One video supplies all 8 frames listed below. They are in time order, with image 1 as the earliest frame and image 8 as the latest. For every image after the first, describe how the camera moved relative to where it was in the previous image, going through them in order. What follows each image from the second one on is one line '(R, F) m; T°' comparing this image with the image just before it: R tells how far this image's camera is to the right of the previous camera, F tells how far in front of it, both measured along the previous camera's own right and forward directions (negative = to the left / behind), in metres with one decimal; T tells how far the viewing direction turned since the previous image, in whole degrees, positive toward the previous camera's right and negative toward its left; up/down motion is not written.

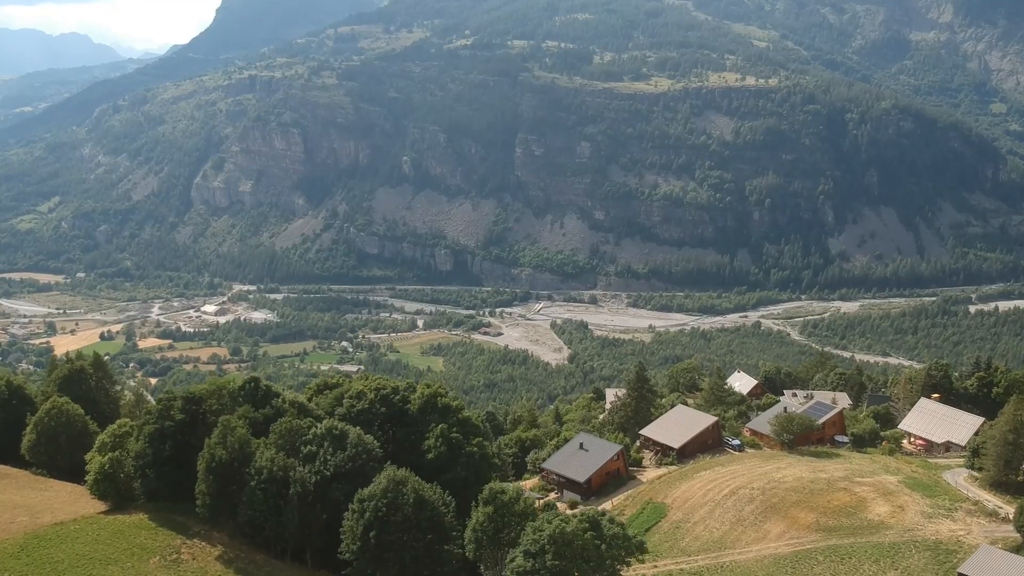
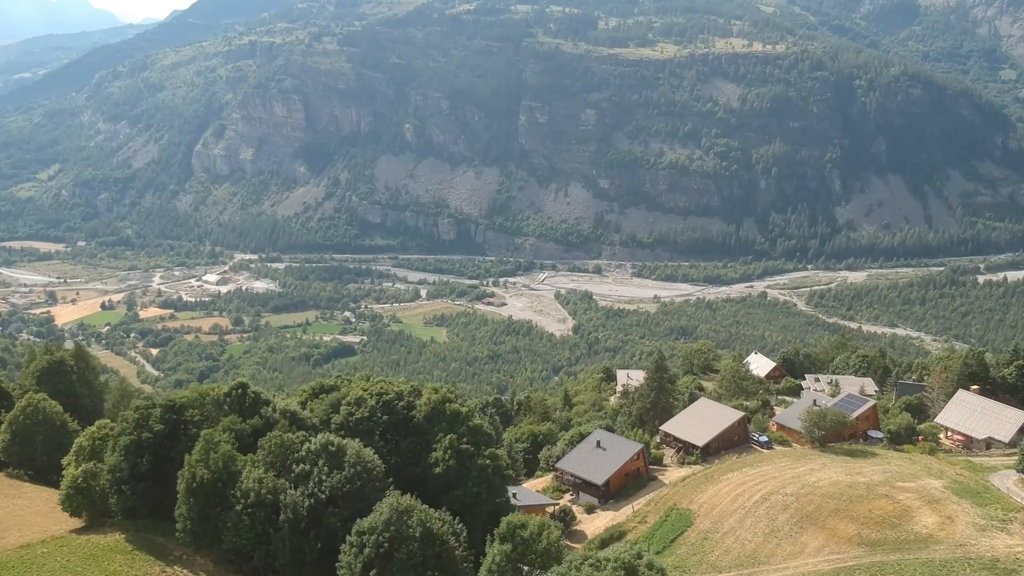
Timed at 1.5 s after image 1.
(-0.5, +4.5) m; 0°
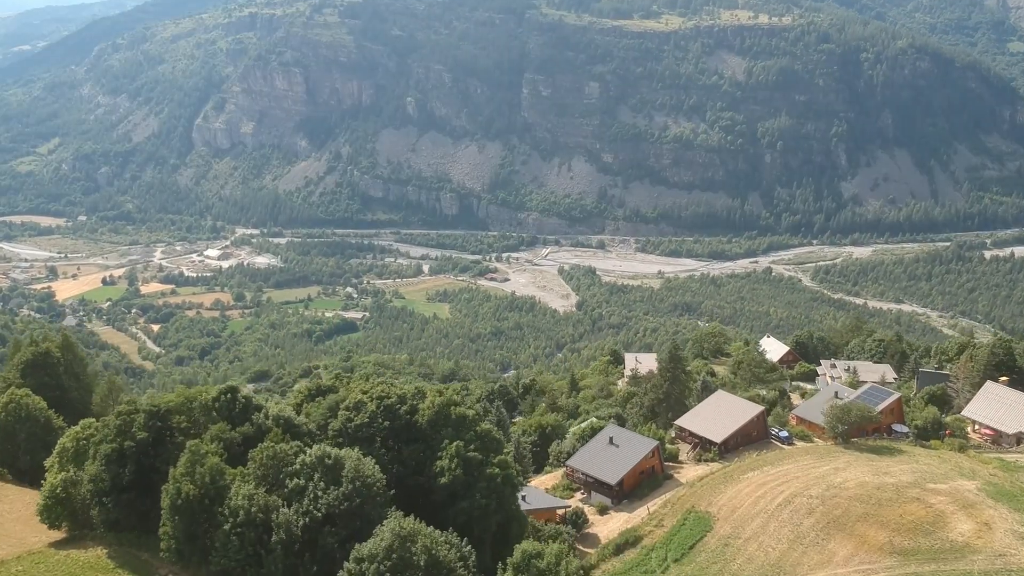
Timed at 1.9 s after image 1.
(-0.3, +2.9) m; 0°
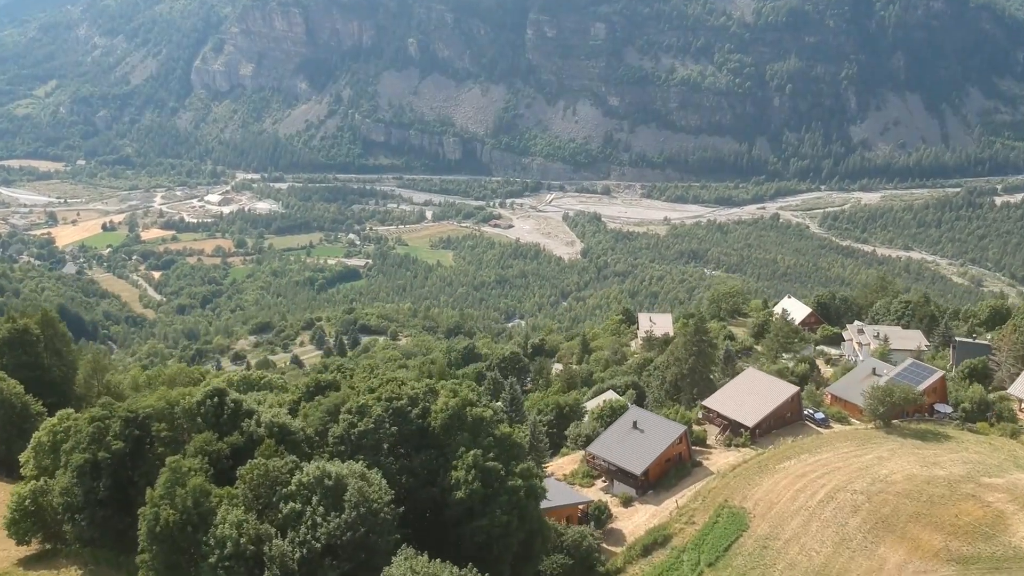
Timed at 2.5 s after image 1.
(-0.7, +4.4) m; 0°
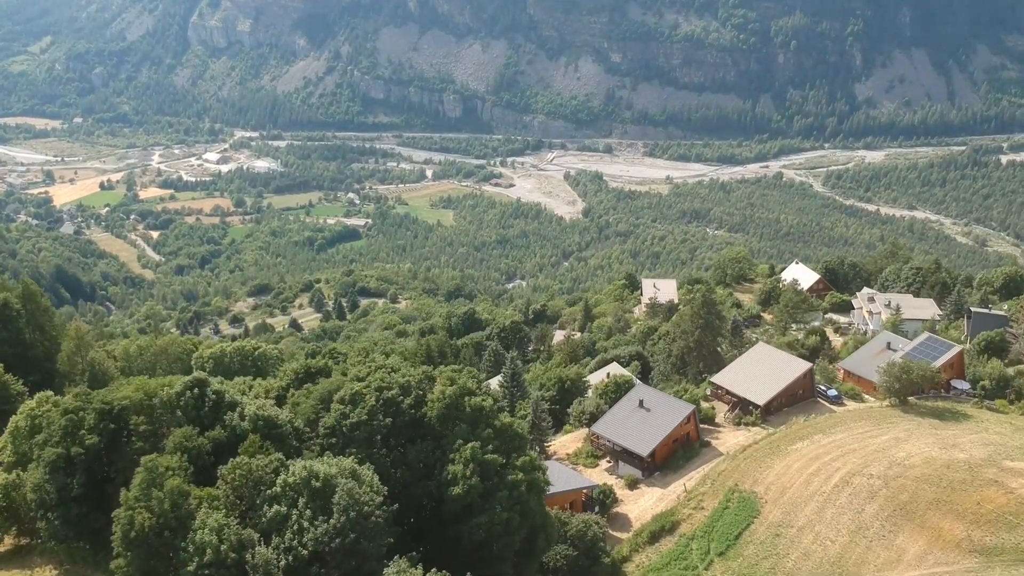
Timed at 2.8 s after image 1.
(0.0, +2.2) m; 0°
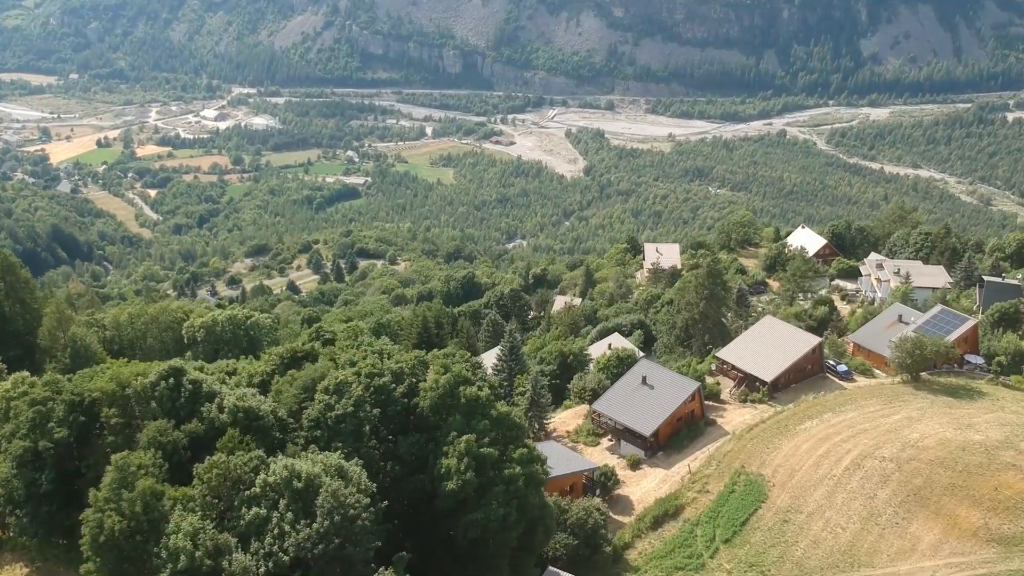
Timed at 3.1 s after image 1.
(+0.1, +1.9) m; 0°
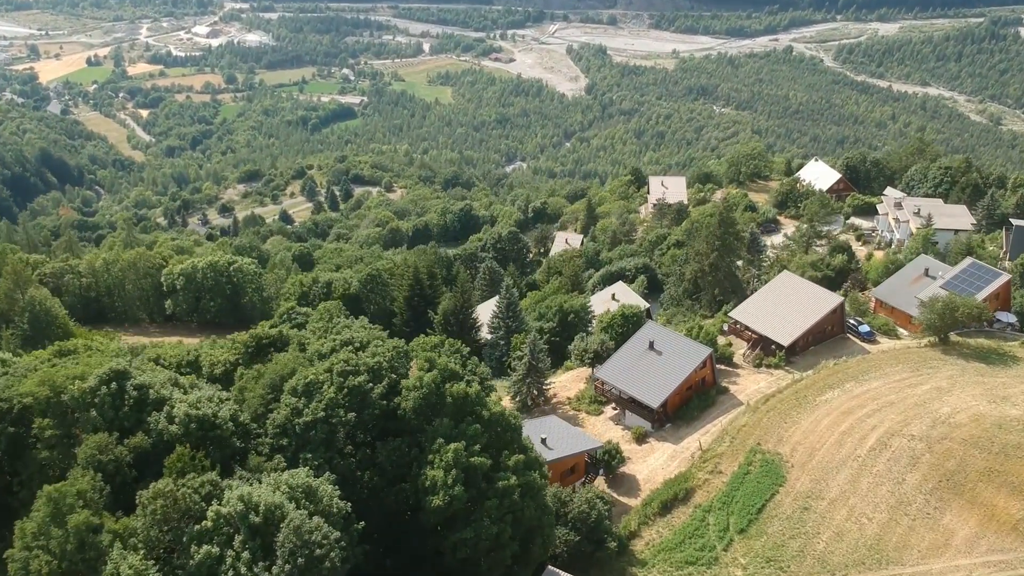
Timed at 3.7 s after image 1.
(+0.2, +3.8) m; 0°
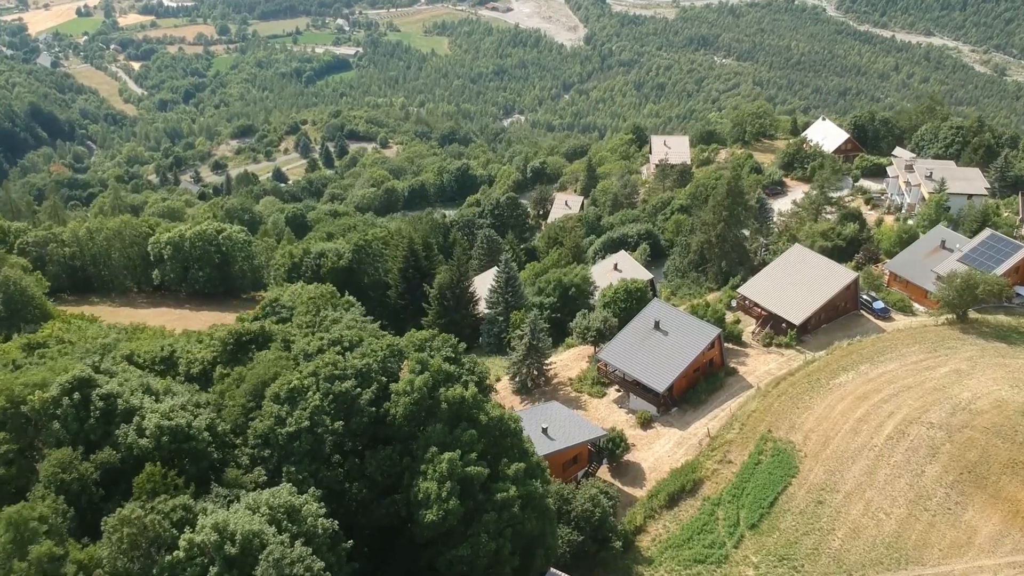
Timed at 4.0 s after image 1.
(0.0, +2.0) m; 0°
